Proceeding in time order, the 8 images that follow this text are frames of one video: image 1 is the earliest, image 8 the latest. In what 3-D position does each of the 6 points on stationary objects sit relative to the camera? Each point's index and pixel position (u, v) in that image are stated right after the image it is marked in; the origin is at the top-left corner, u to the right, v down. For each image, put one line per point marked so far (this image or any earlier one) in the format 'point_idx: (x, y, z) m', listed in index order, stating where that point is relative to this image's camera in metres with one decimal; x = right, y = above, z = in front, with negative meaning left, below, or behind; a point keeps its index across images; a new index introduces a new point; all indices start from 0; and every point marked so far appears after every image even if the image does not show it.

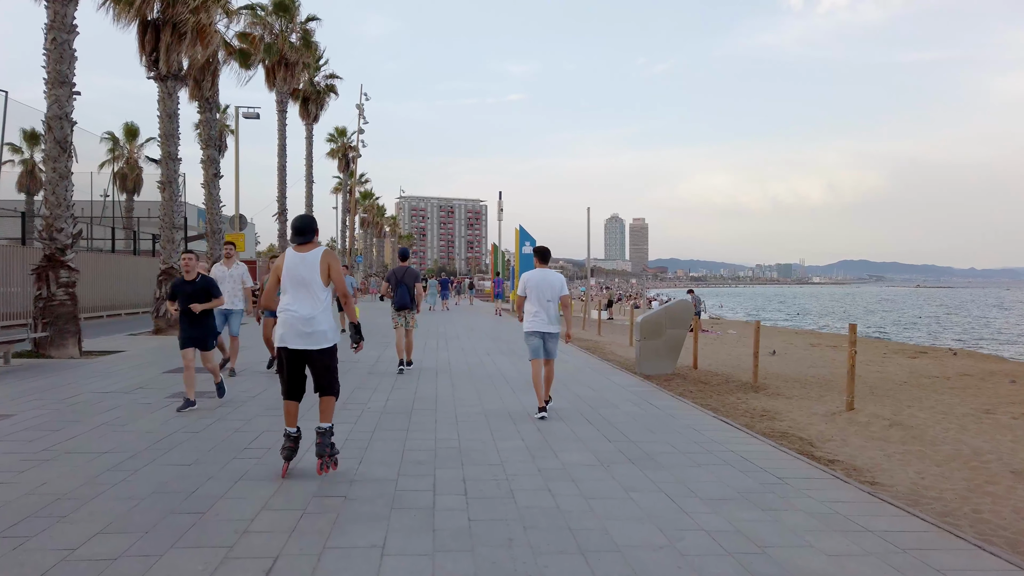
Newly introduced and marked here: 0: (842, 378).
0: (+6.4, -1.8, +13.5) m
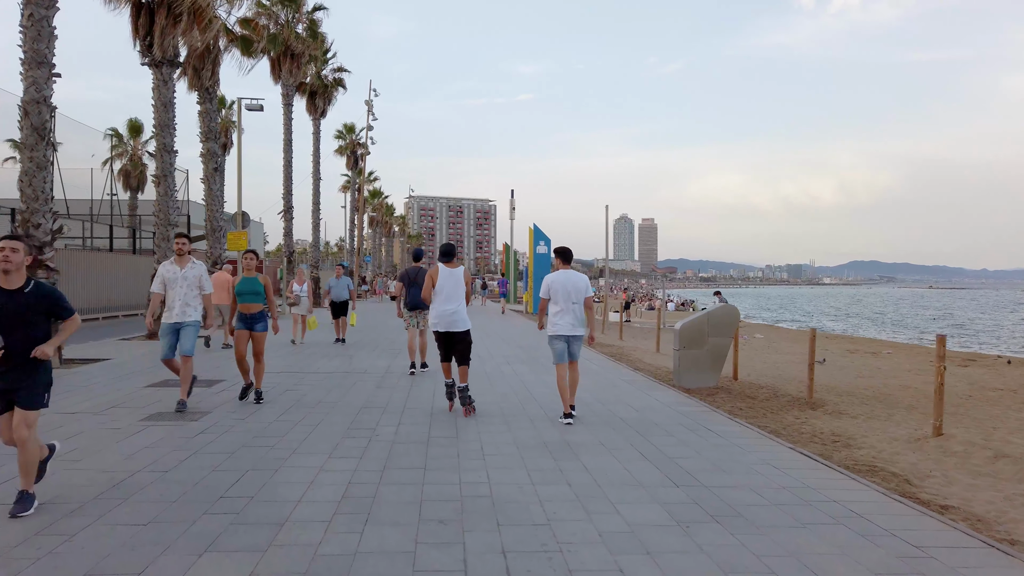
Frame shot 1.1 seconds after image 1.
0: (+6.8, -1.8, +12.2) m
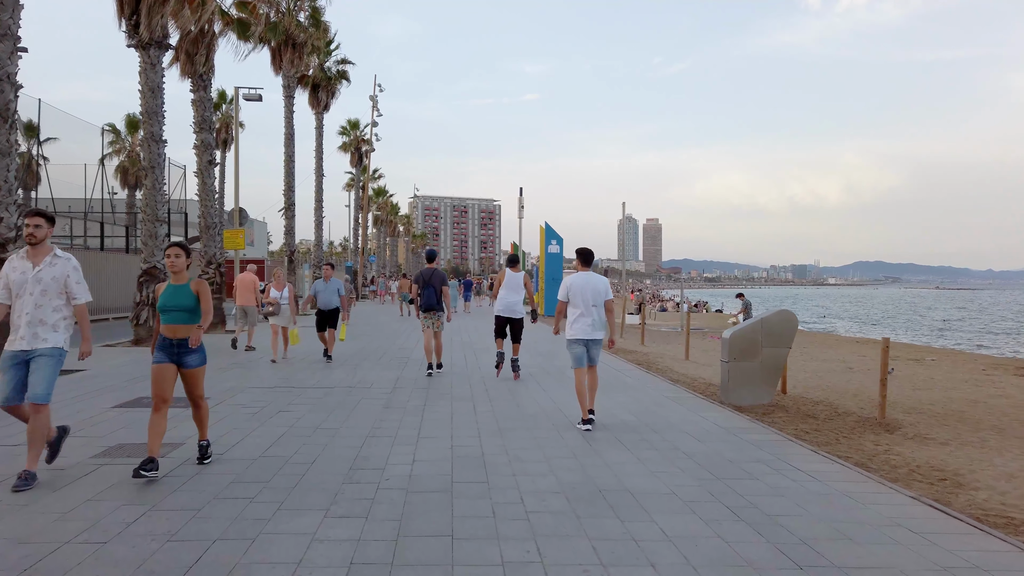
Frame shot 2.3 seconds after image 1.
0: (+7.2, -1.9, +10.8) m
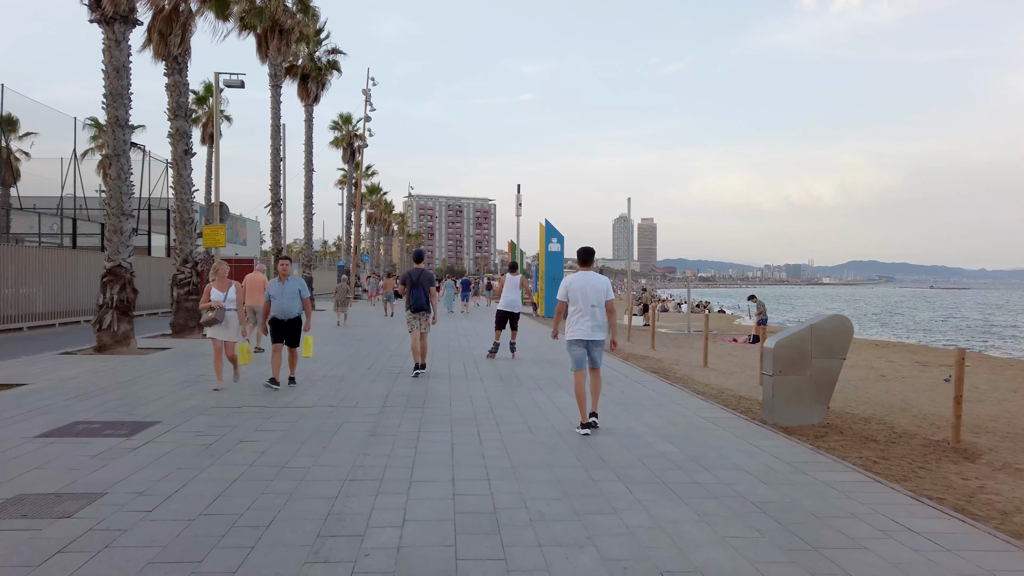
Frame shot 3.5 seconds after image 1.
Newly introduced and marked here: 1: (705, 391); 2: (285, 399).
0: (+7.3, -1.9, +9.5) m
1: (+3.1, -1.7, +10.6) m
2: (-2.5, -1.4, +8.0) m
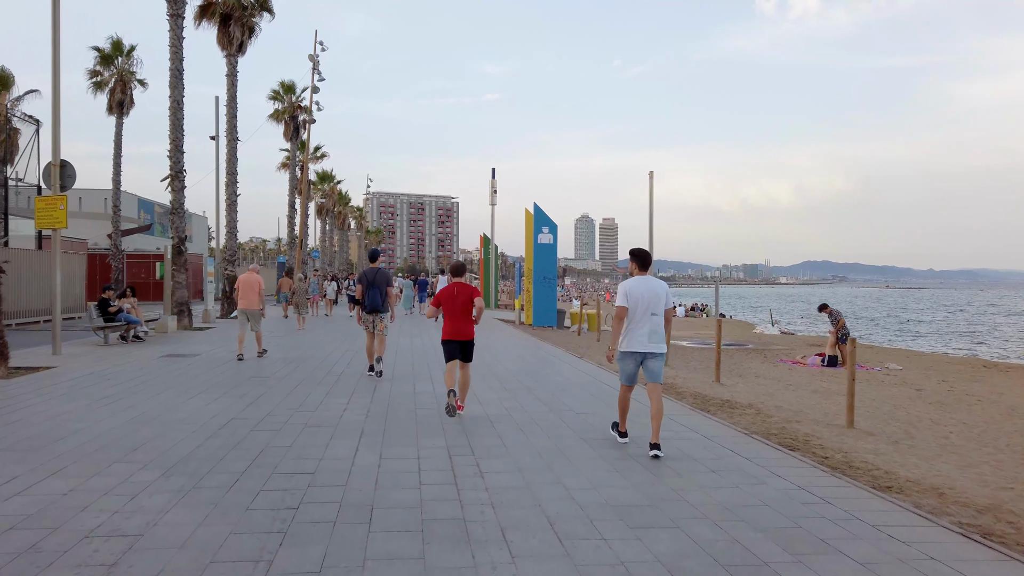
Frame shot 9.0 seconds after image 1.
0: (+6.5, -1.8, +10.6) m
1: (+2.3, -1.6, +11.5) m
2: (-3.2, -1.3, +8.6) m
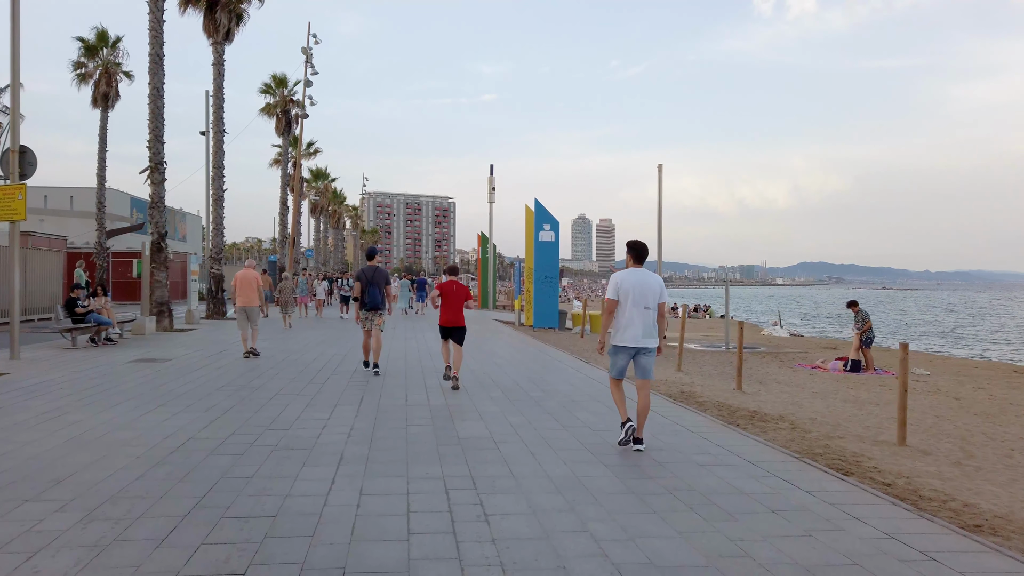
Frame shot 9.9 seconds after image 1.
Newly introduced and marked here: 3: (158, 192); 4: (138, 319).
0: (+6.5, -1.8, +9.6) m
1: (+2.3, -1.6, +10.4) m
2: (-3.2, -1.3, +7.6) m
3: (-8.8, +2.4, +17.3) m
4: (-8.8, -0.7, +16.3) m
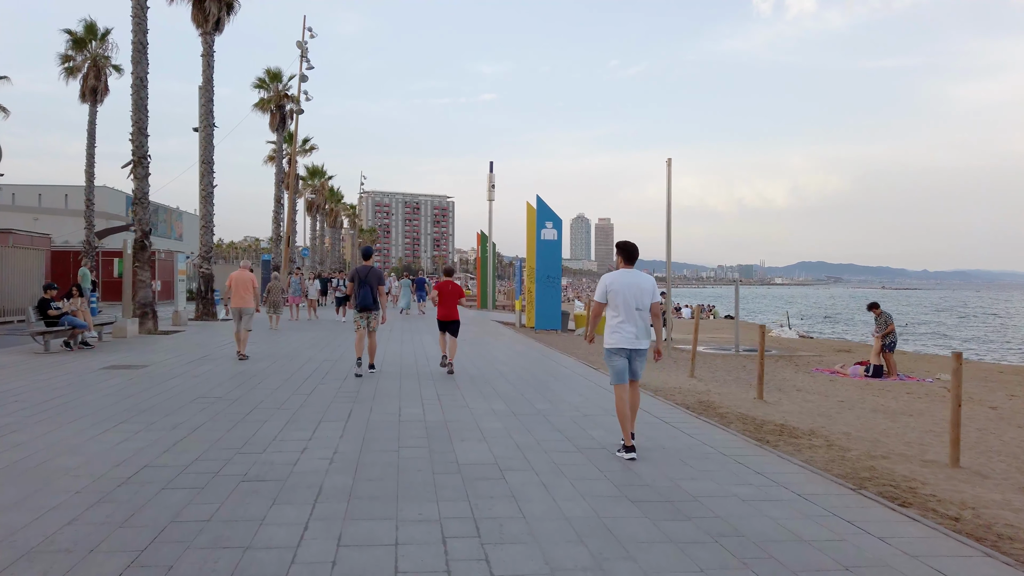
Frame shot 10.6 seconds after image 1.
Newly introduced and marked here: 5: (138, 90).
0: (+6.6, -1.8, +8.8) m
1: (+2.4, -1.6, +9.6) m
2: (-3.1, -1.3, +6.7) m
3: (-8.8, +2.4, +16.5) m
4: (-8.7, -0.7, +15.4) m
5: (-8.9, +4.7, +16.4) m
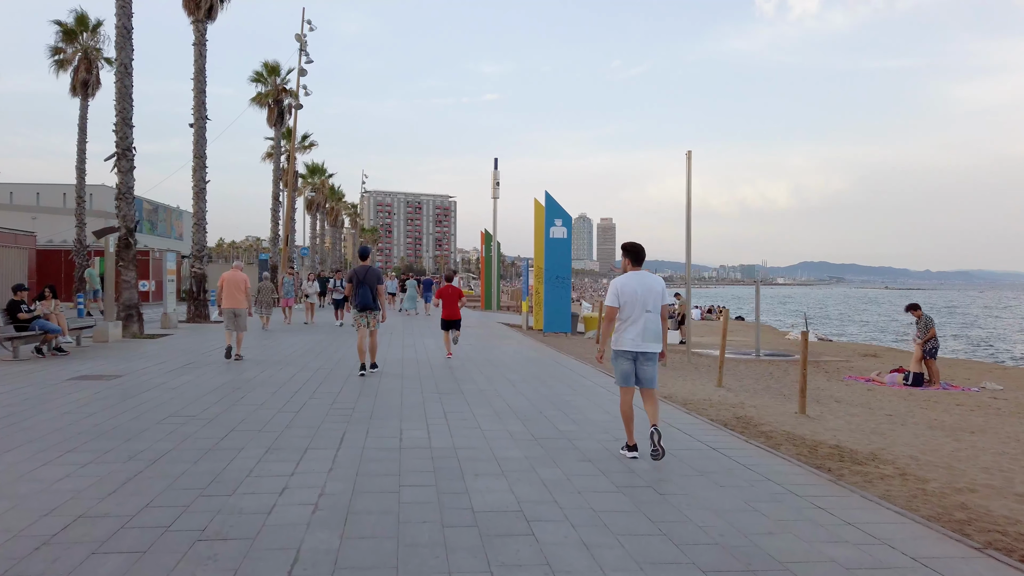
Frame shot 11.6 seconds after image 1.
0: (+6.8, -1.8, +7.7) m
1: (+2.6, -1.6, +8.5) m
2: (-2.9, -1.3, +5.7) m
3: (-8.6, +2.4, +15.5) m
4: (-8.5, -0.8, +14.4) m
5: (-8.7, +4.7, +15.4) m
